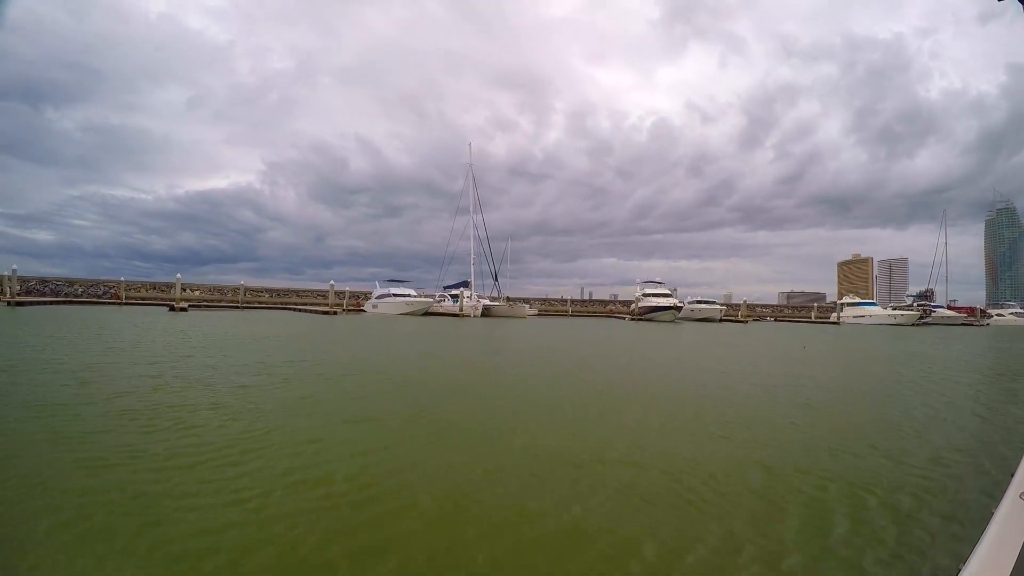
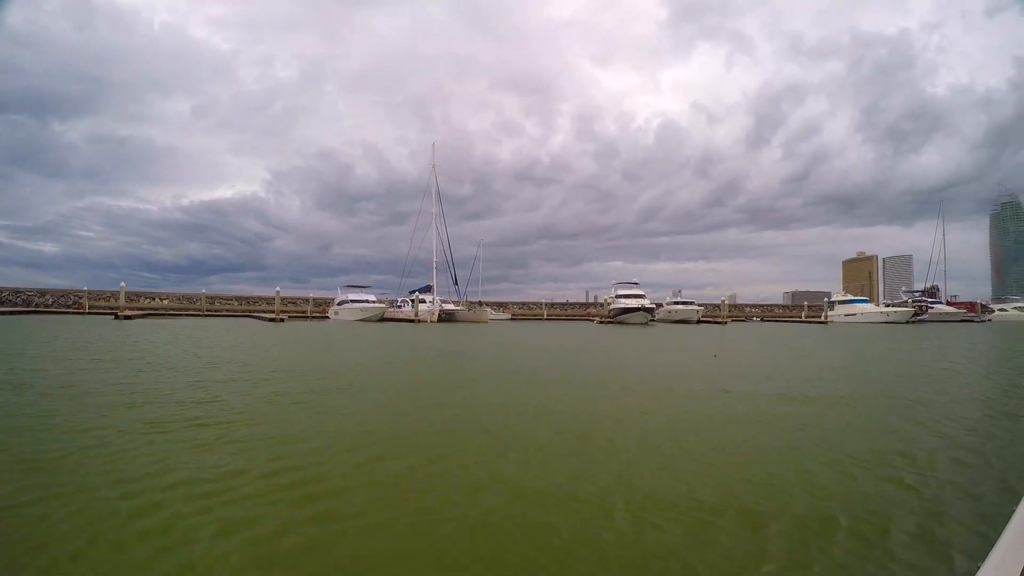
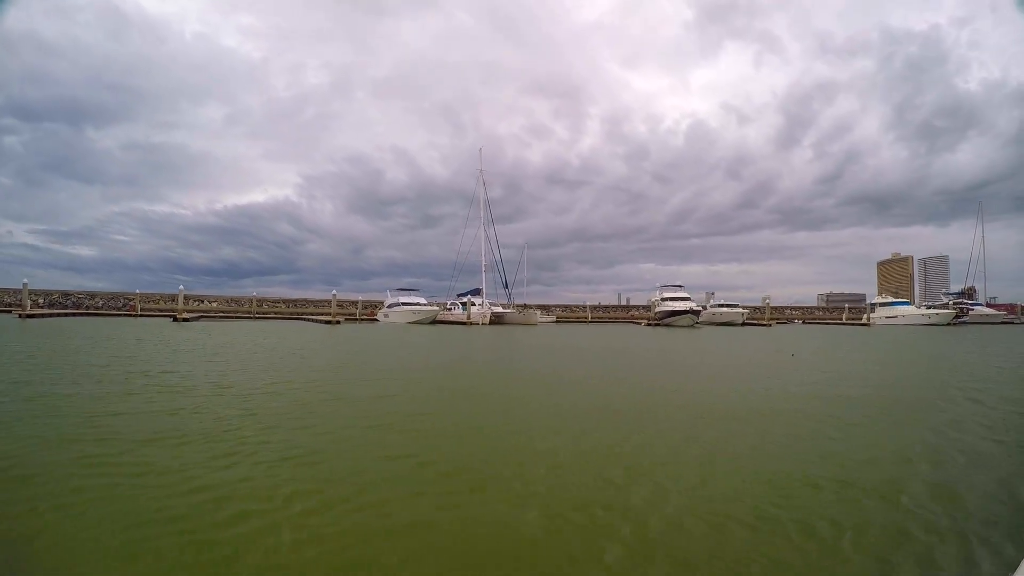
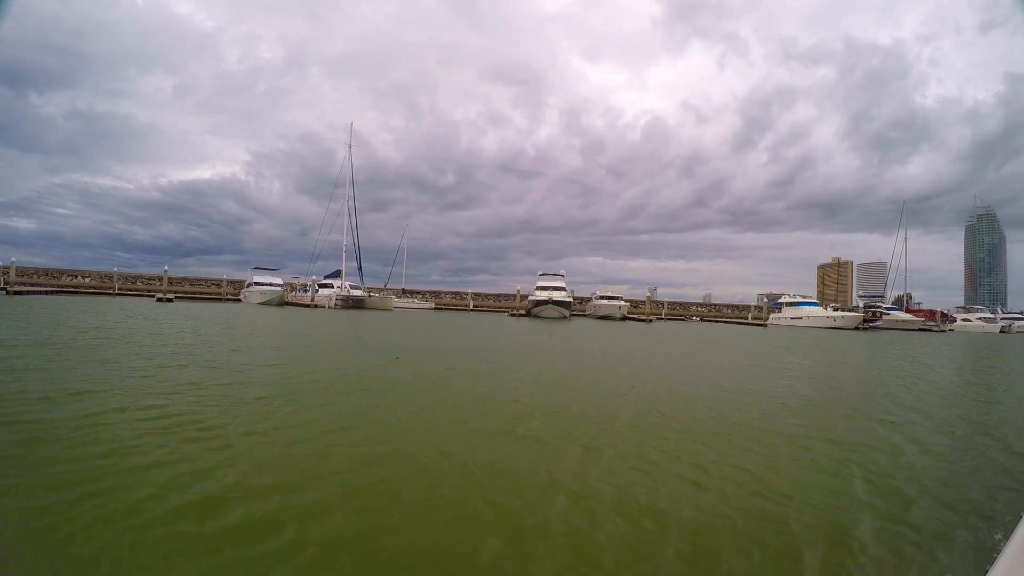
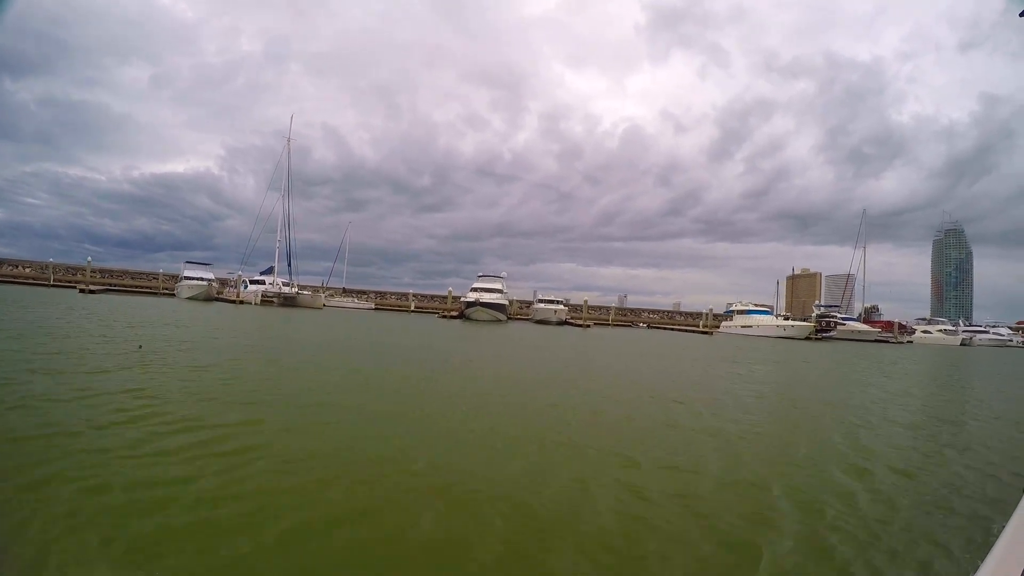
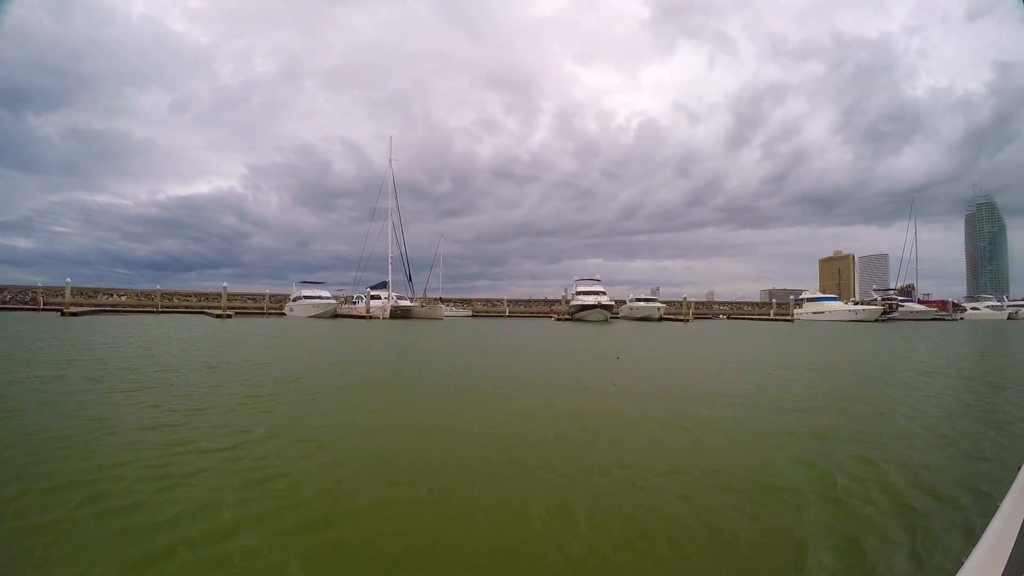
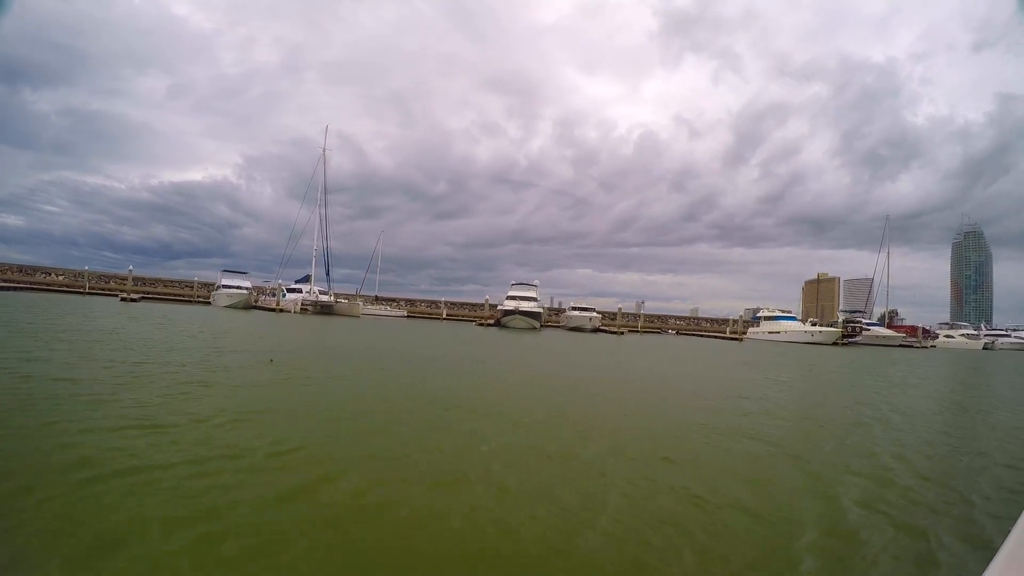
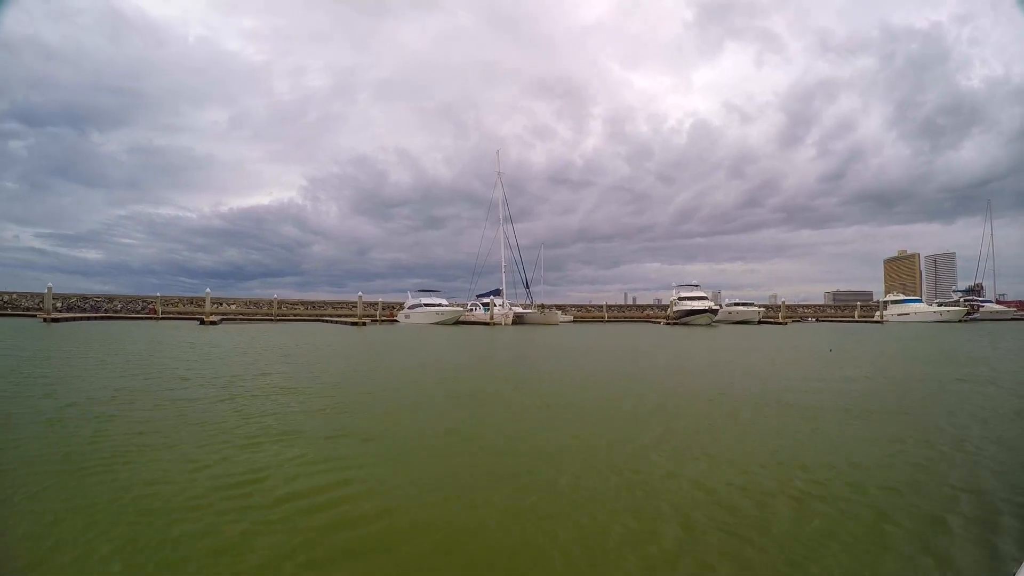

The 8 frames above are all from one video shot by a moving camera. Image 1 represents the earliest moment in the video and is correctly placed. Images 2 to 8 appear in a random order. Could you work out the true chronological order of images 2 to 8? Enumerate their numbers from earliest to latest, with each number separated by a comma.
8, 3, 2, 6, 4, 7, 5
